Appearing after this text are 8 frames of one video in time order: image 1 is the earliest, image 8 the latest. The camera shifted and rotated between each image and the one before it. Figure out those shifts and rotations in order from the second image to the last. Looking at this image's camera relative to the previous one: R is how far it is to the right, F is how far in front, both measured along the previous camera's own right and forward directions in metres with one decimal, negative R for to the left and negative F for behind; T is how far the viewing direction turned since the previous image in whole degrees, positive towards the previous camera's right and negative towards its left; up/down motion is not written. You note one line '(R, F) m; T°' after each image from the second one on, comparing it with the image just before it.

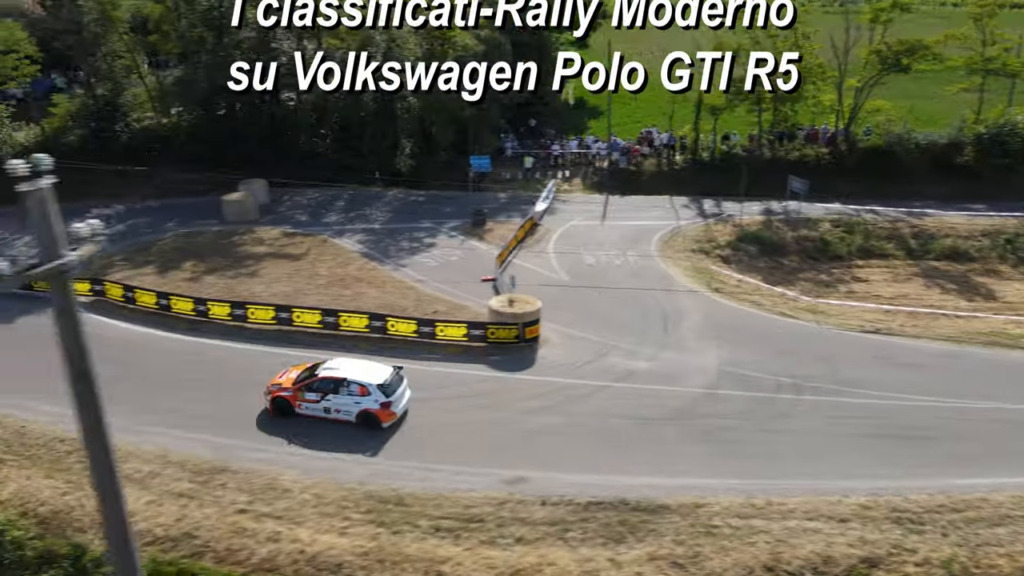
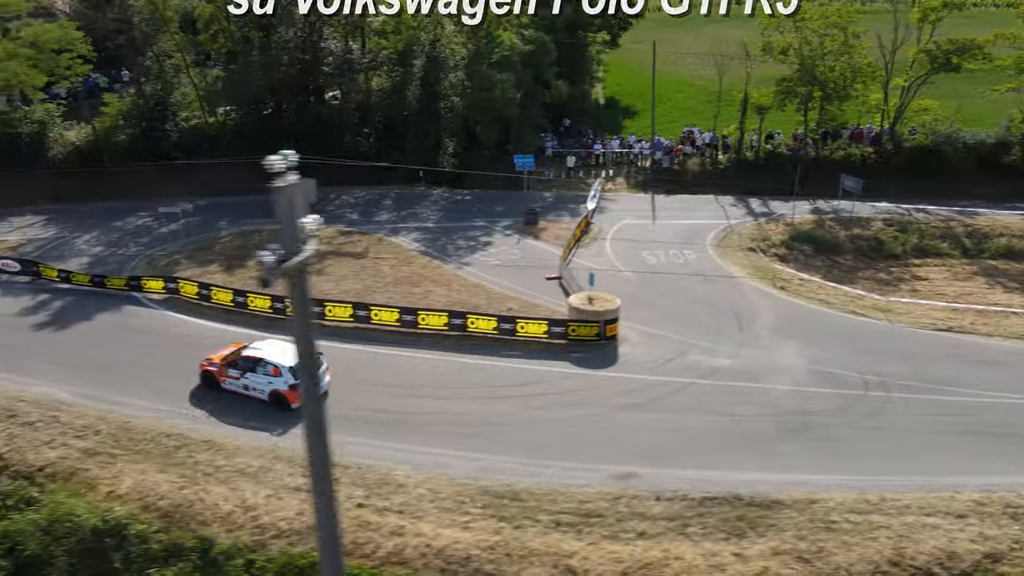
(-2.4, -0.1) m; 0°
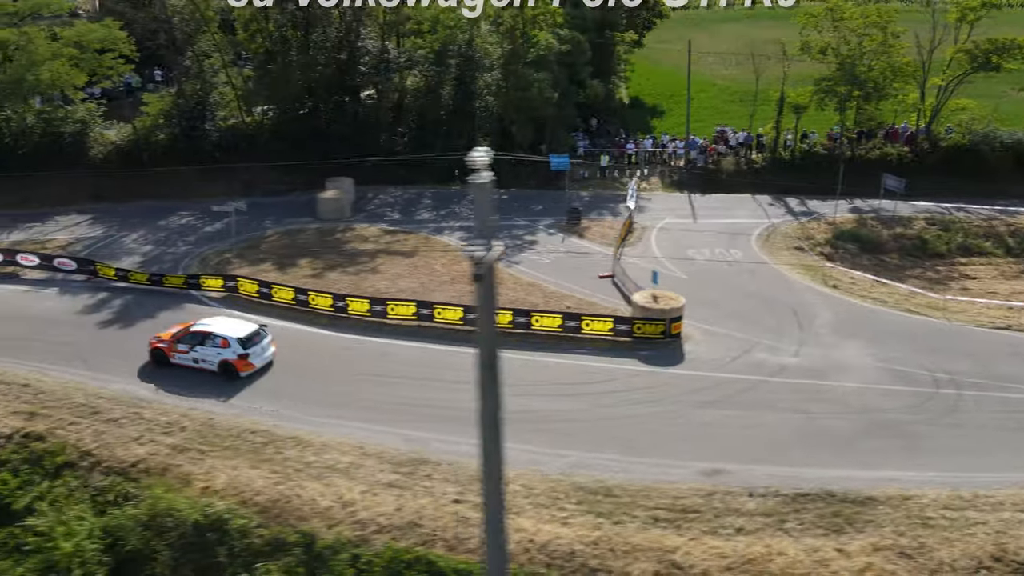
(-2.0, -0.1) m; 0°
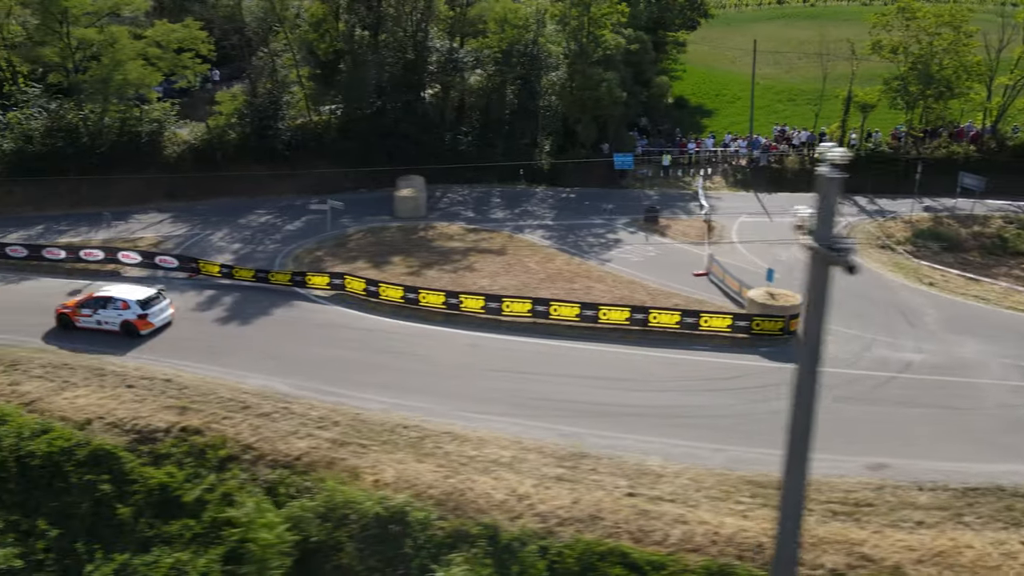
(-3.7, -0.2) m; 0°
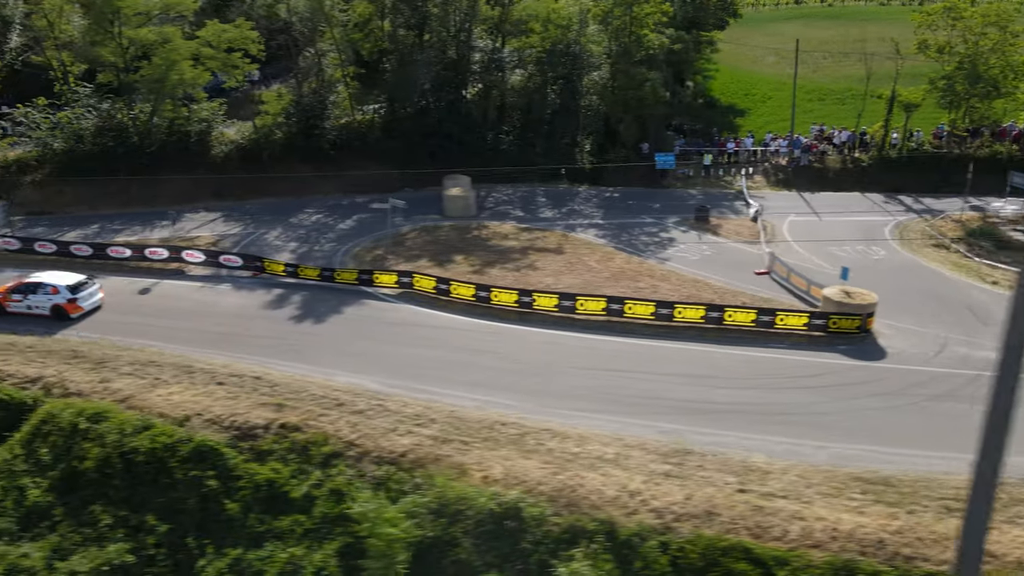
(-2.4, -0.1) m; 0°
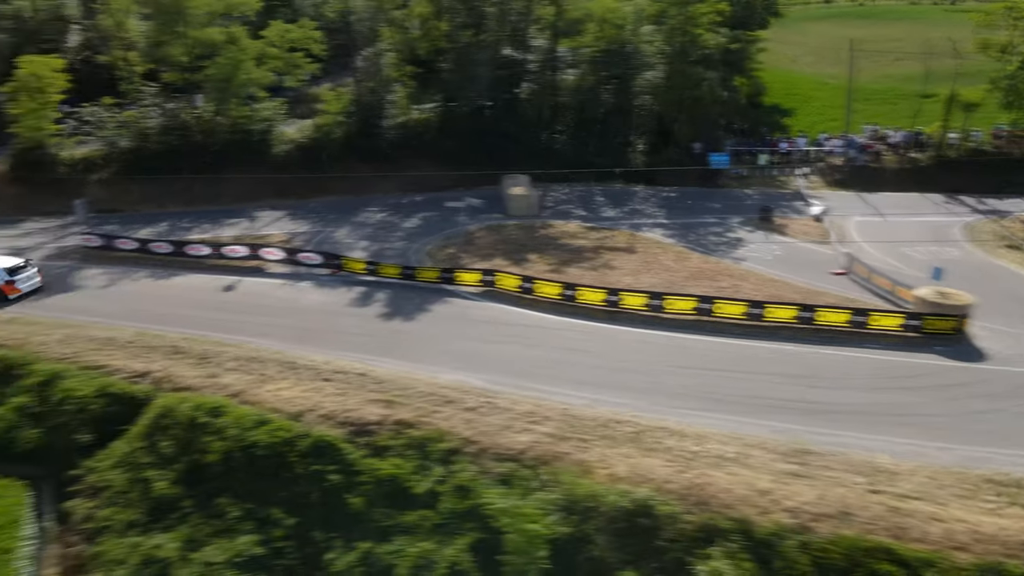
(-2.6, -0.1) m; -1°
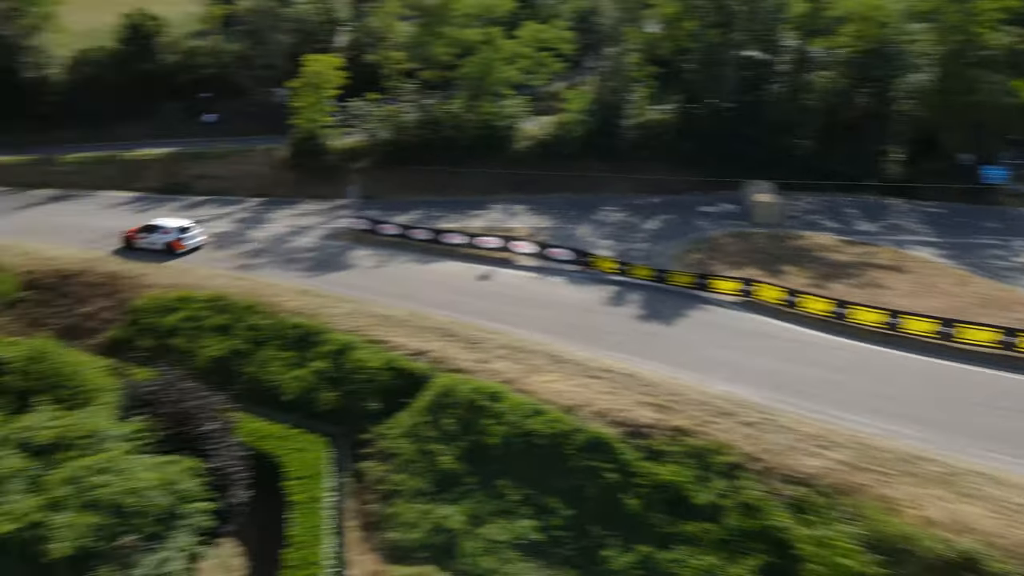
(-2.8, -0.2) m; -14°
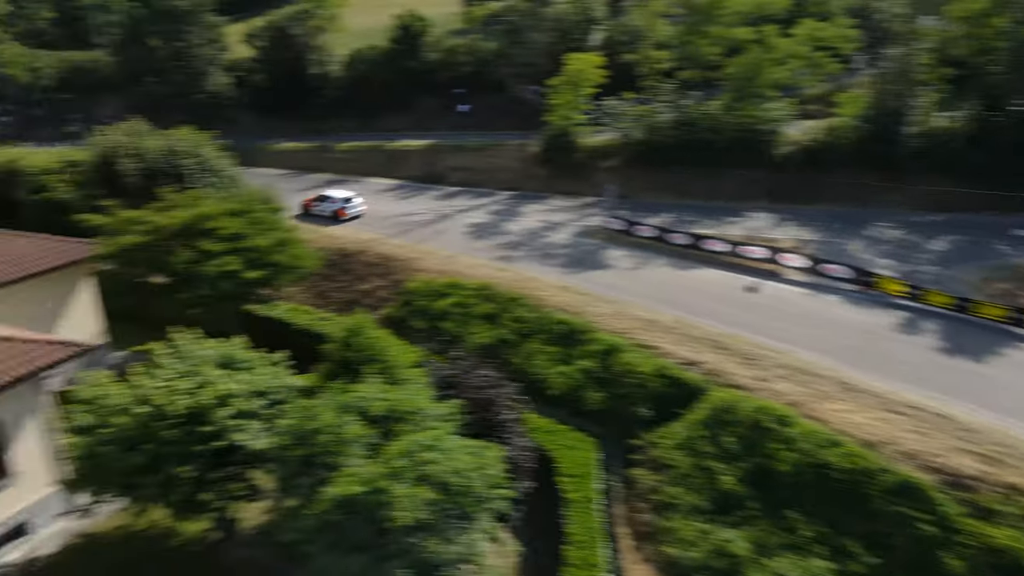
(-2.6, +0.1) m; -15°
